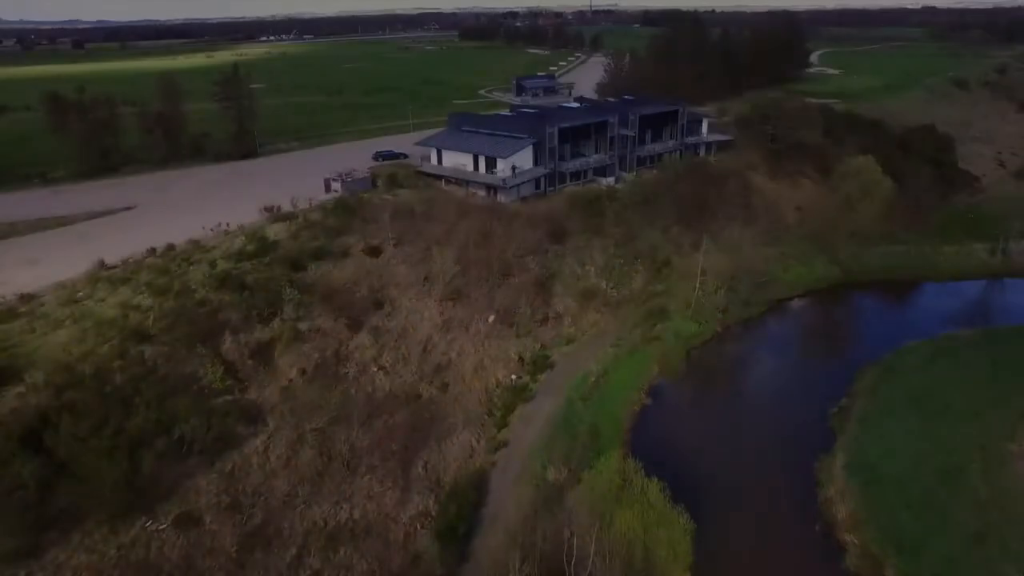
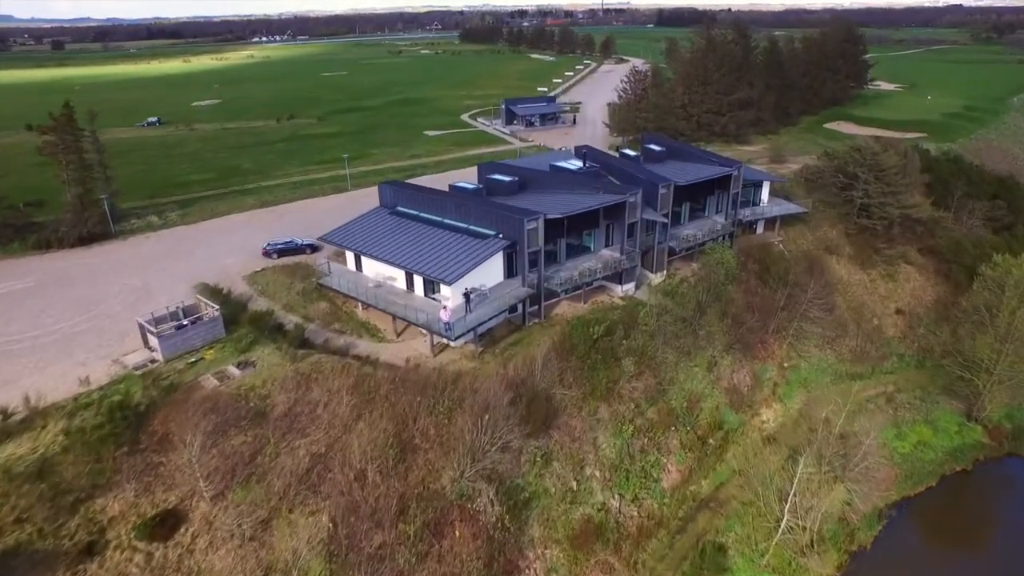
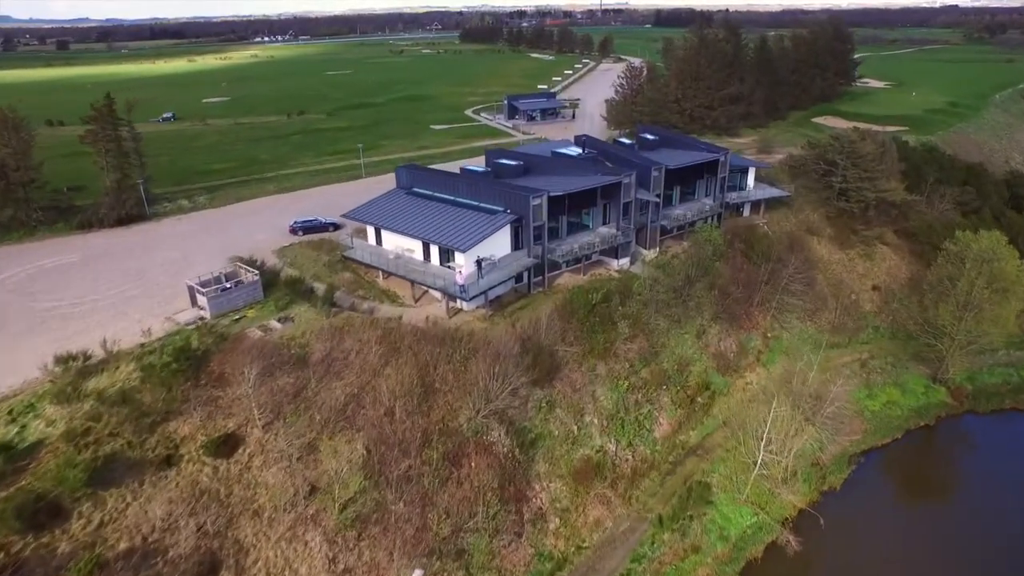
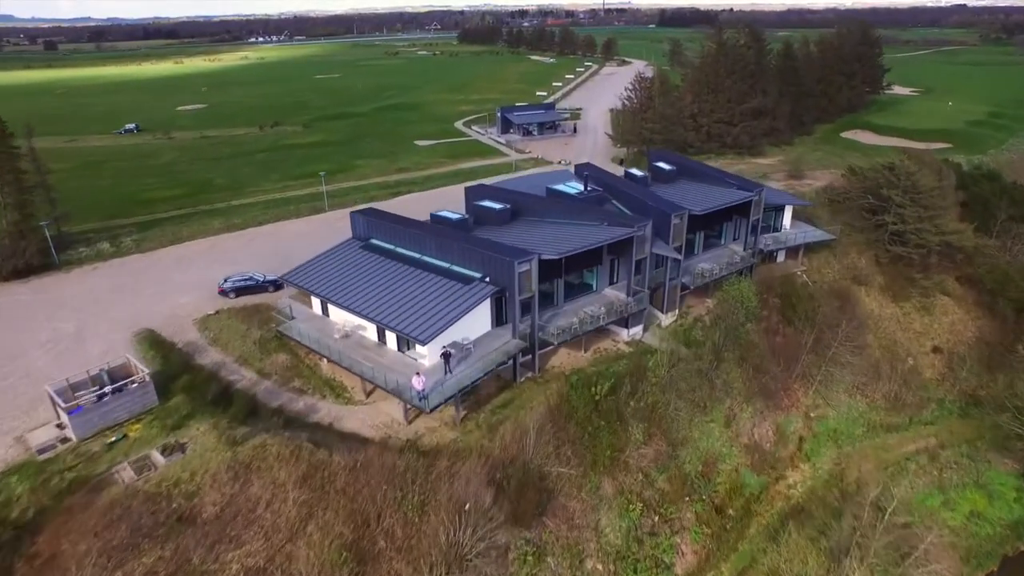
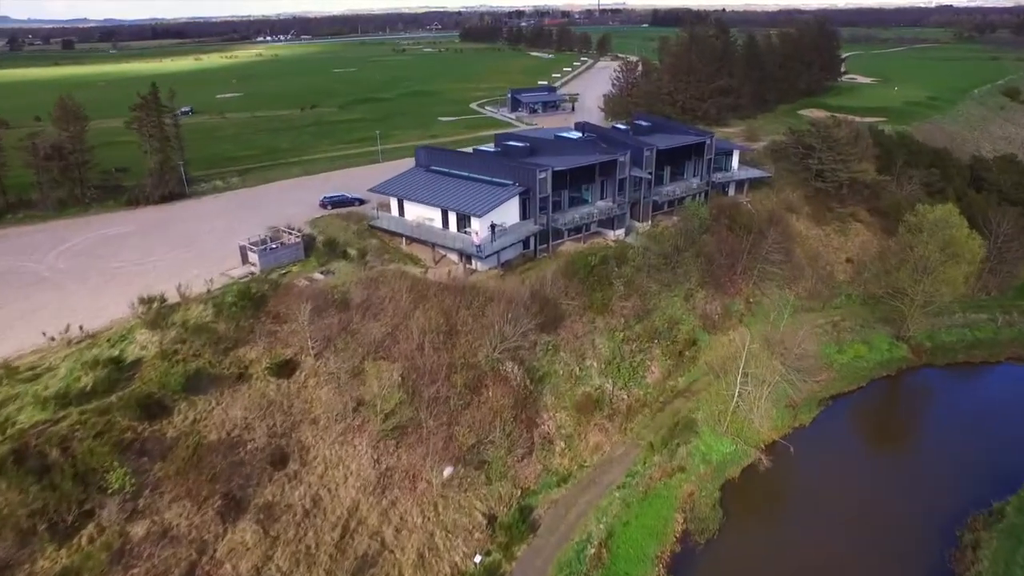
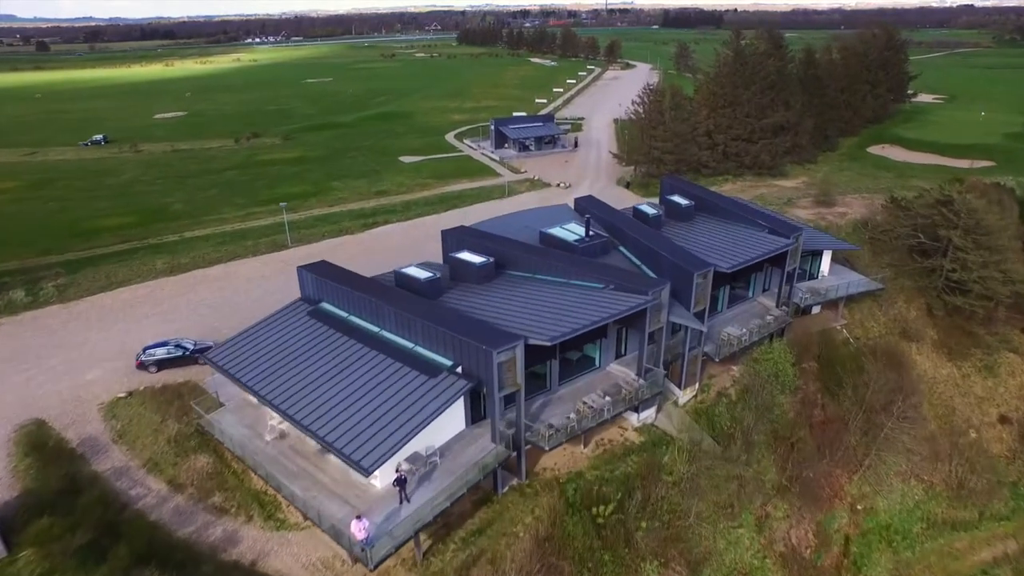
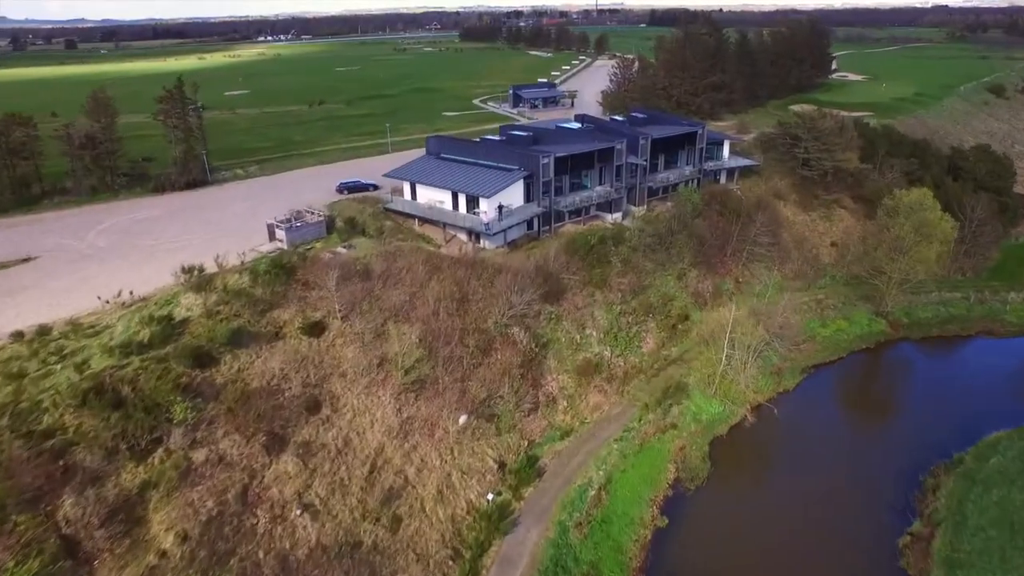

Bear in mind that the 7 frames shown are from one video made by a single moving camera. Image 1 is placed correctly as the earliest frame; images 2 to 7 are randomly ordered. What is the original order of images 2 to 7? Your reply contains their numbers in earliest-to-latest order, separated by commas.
7, 5, 3, 2, 4, 6
